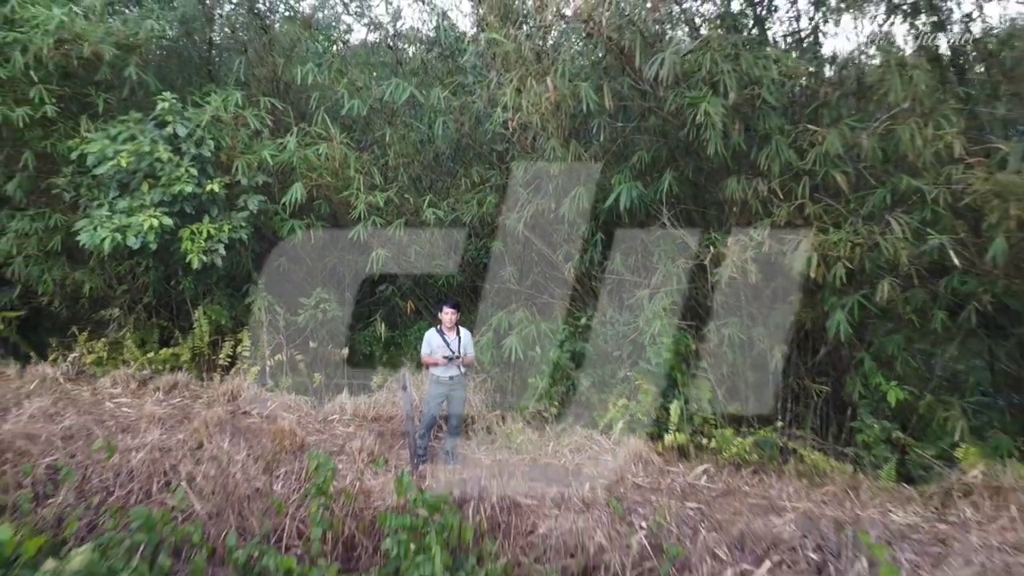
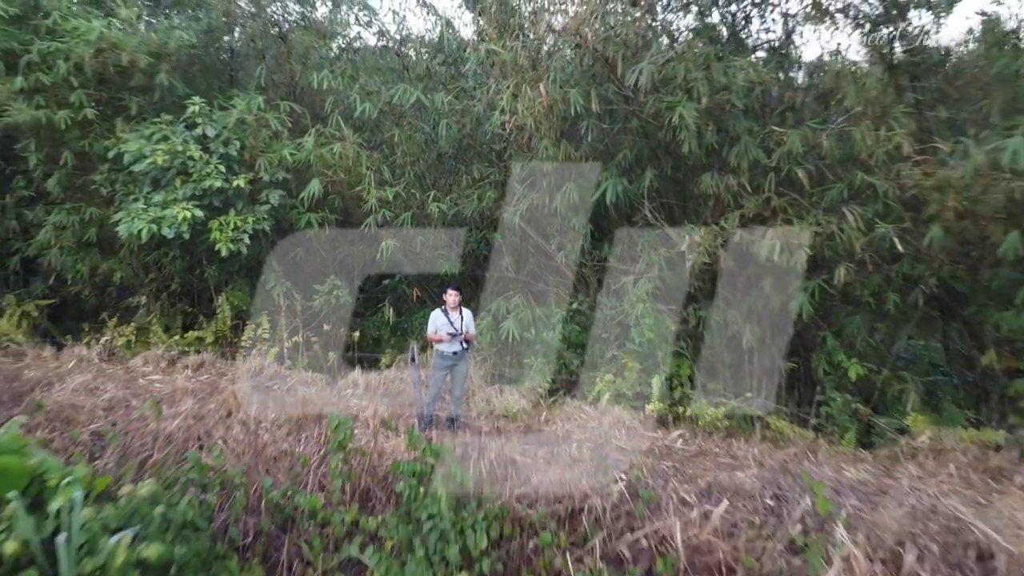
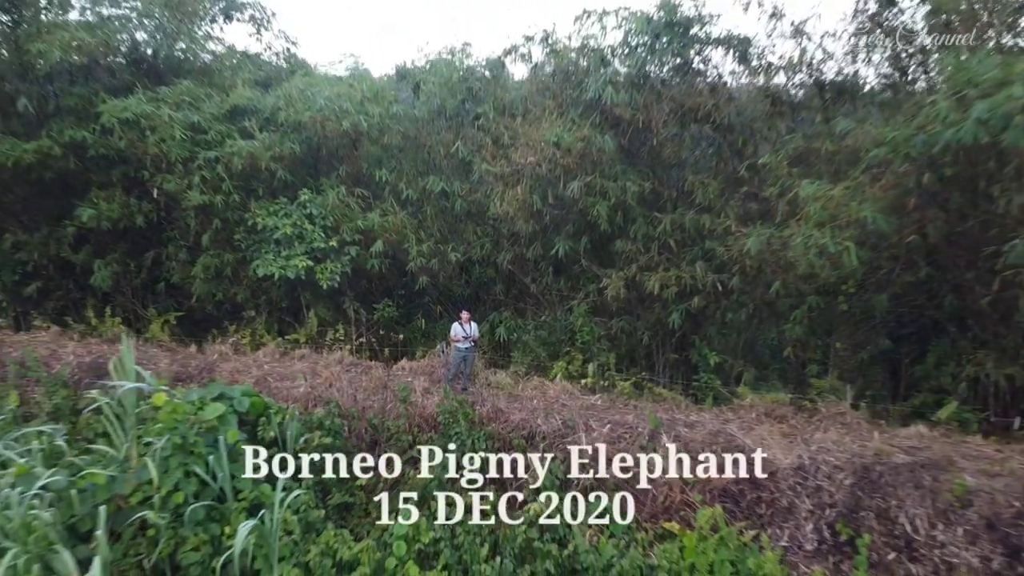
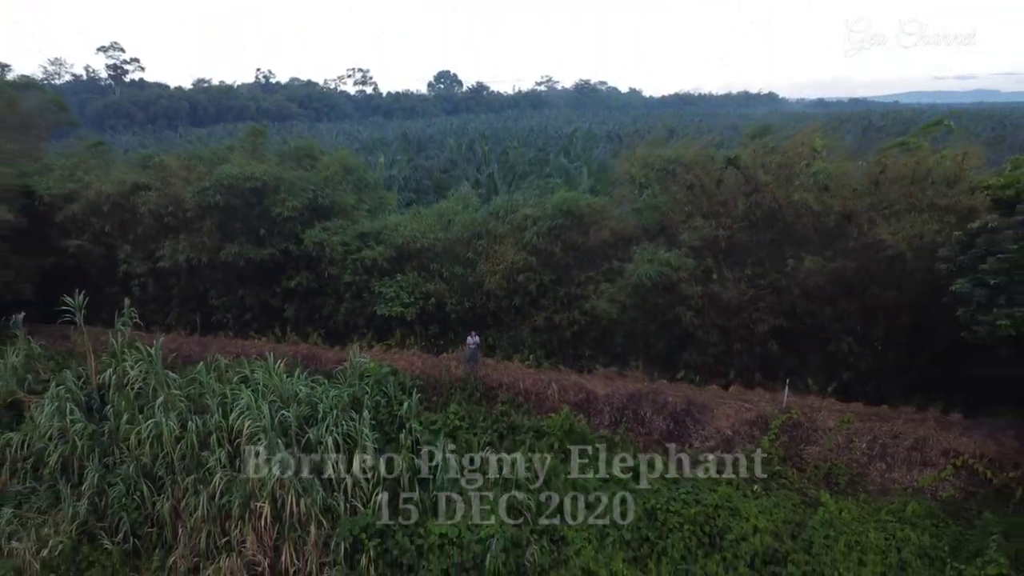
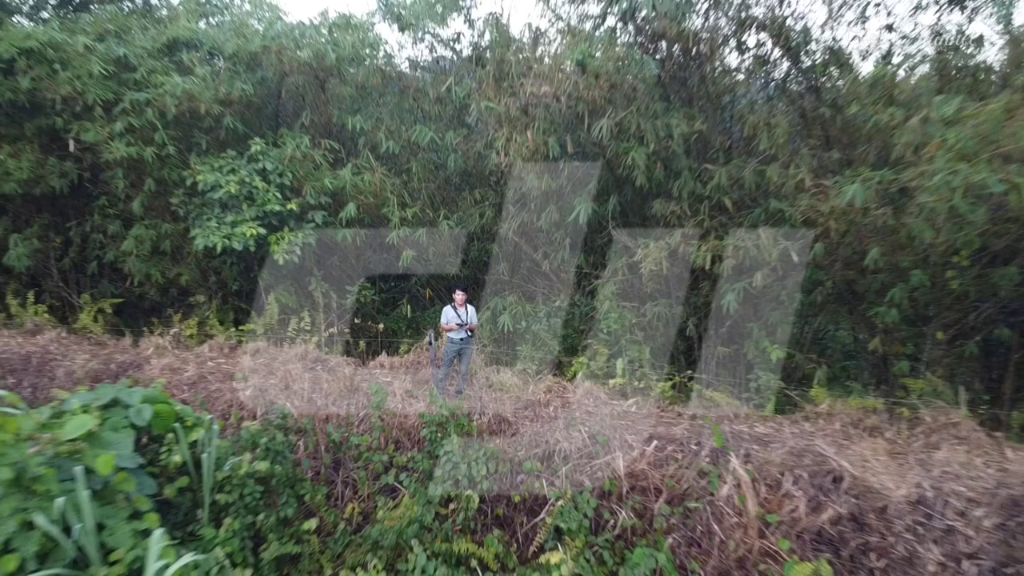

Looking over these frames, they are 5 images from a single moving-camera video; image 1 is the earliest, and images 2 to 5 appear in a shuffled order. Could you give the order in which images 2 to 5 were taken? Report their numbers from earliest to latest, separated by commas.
2, 5, 3, 4
